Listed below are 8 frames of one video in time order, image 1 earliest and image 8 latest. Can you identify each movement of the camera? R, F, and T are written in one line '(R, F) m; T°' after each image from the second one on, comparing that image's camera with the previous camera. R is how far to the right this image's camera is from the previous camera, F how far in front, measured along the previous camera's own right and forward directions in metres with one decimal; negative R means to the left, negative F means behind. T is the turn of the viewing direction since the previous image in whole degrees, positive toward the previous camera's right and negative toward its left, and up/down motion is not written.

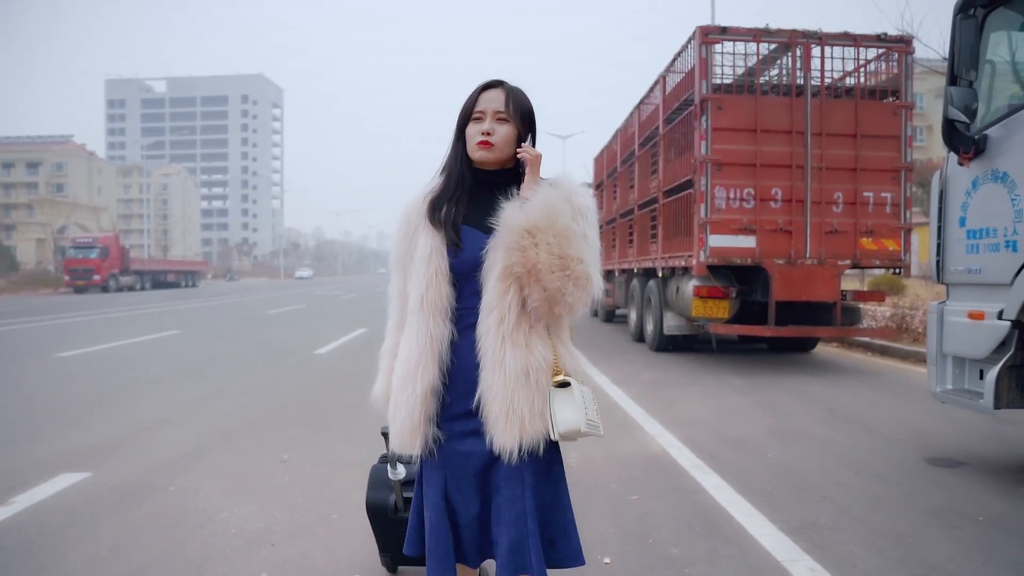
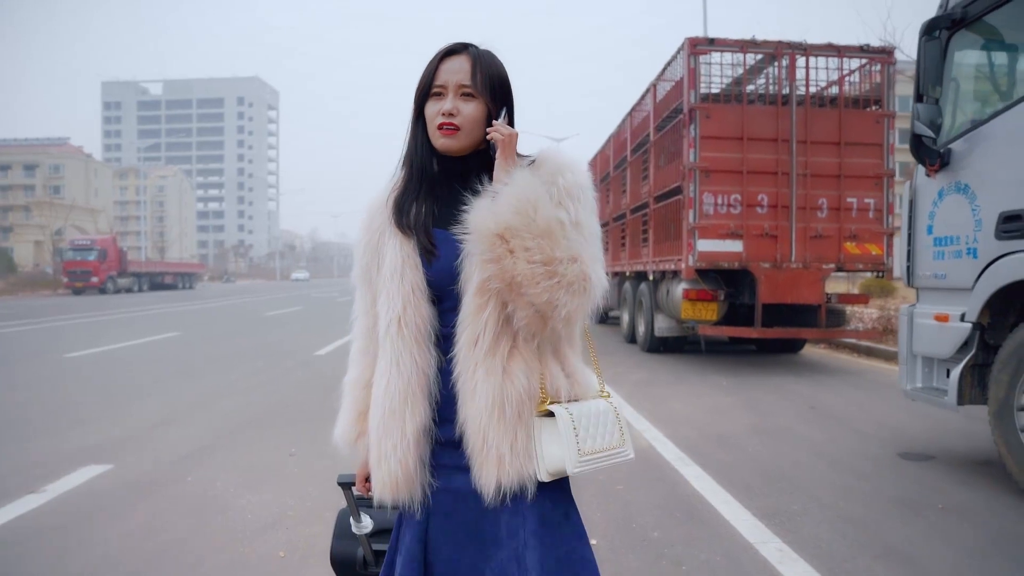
(0.0, -0.2) m; 0°
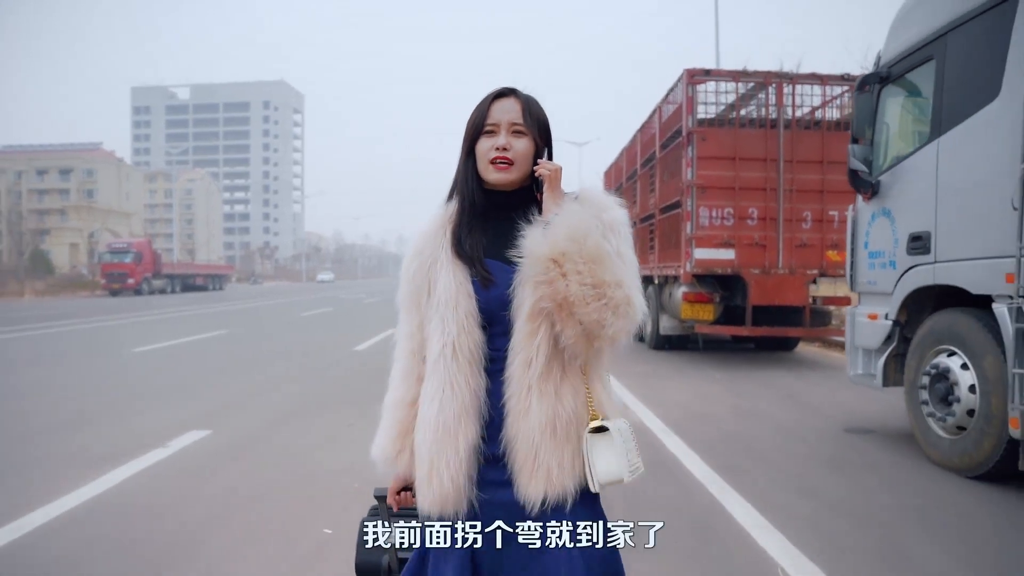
(0.0, -1.1) m; -2°
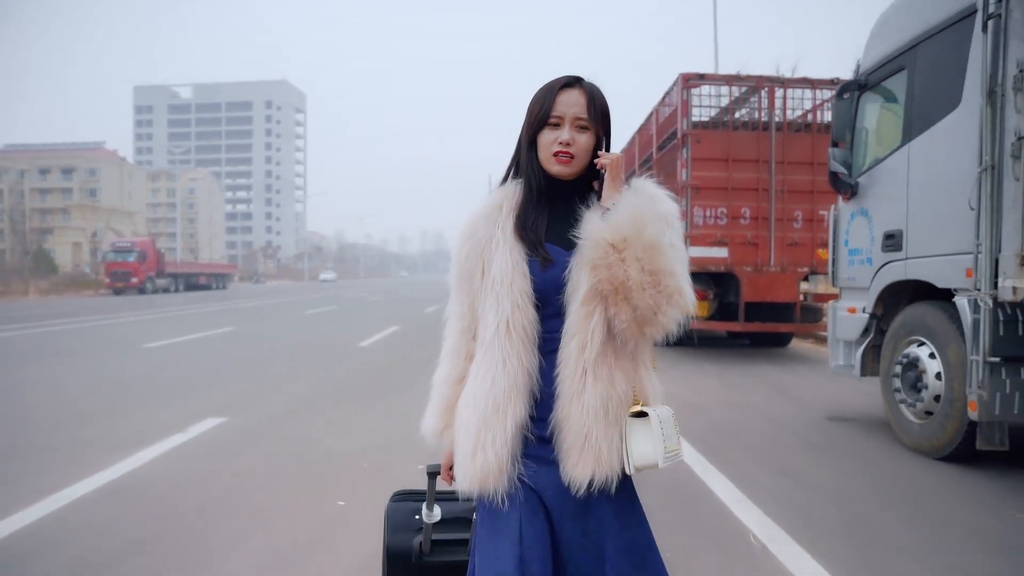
(0.0, -0.3) m; 0°
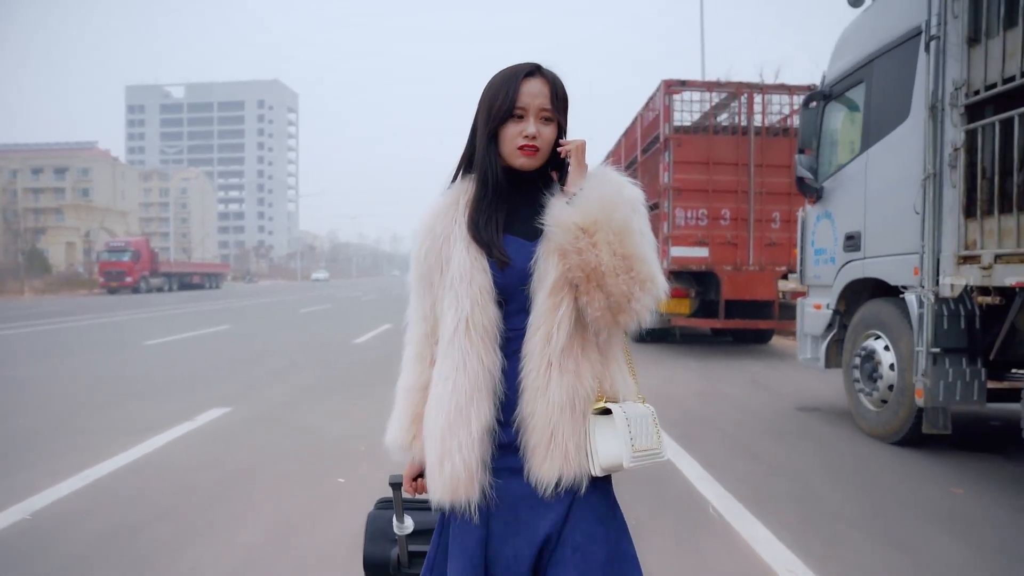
(+0.1, -0.3) m; +1°
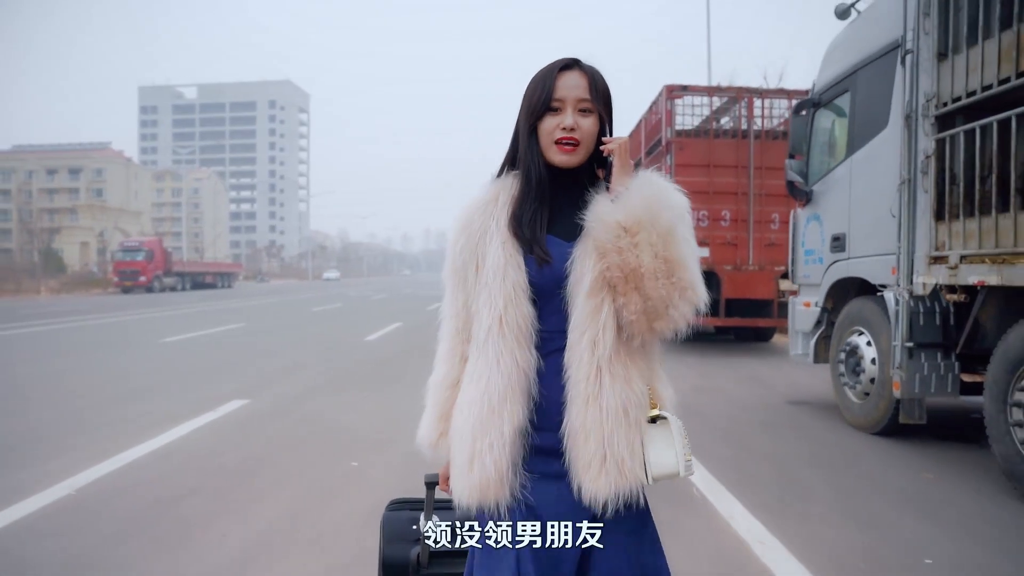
(+0.1, -0.3) m; -1°
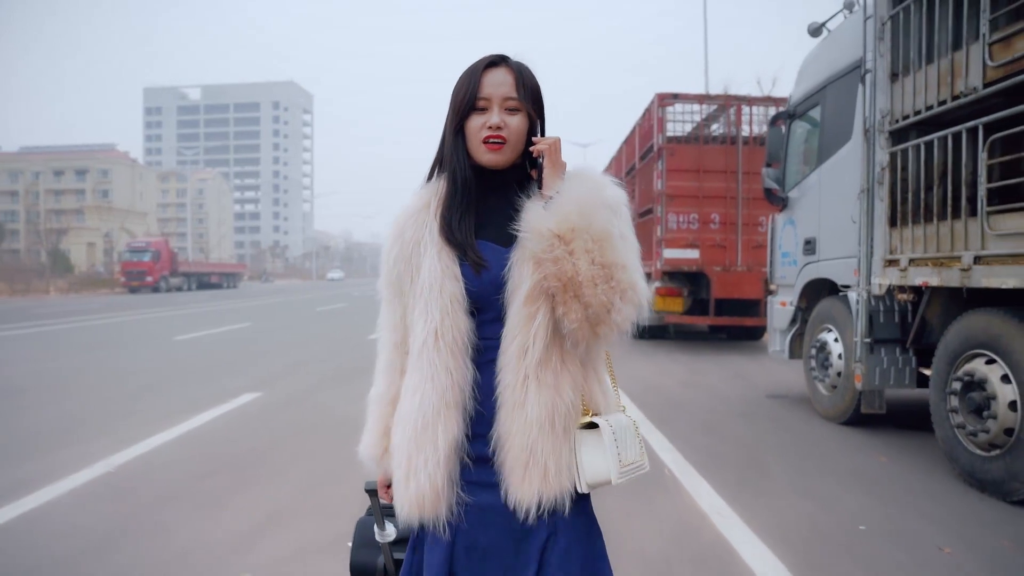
(+0.1, -0.4) m; 0°
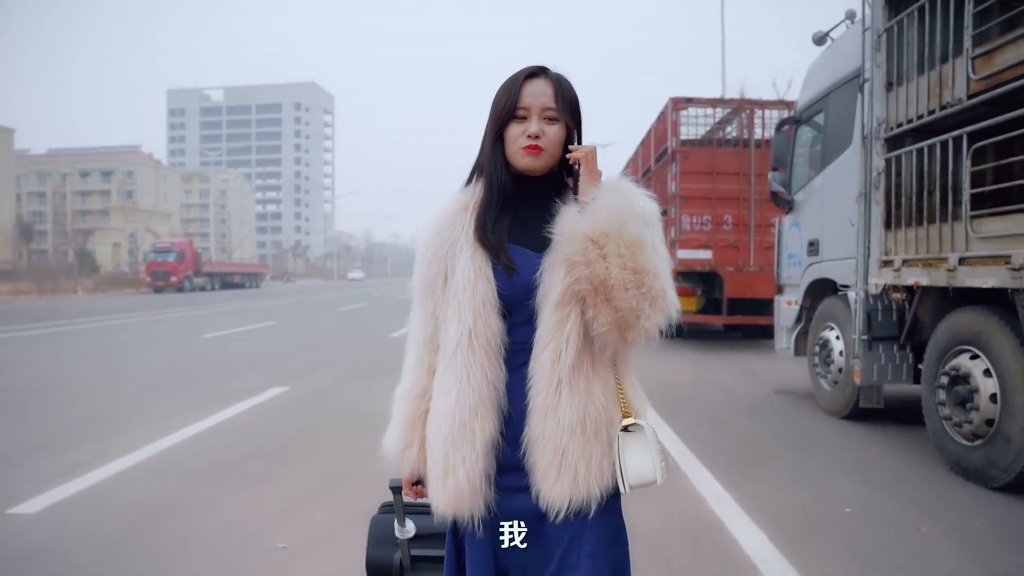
(0.0, -0.3) m; -2°
